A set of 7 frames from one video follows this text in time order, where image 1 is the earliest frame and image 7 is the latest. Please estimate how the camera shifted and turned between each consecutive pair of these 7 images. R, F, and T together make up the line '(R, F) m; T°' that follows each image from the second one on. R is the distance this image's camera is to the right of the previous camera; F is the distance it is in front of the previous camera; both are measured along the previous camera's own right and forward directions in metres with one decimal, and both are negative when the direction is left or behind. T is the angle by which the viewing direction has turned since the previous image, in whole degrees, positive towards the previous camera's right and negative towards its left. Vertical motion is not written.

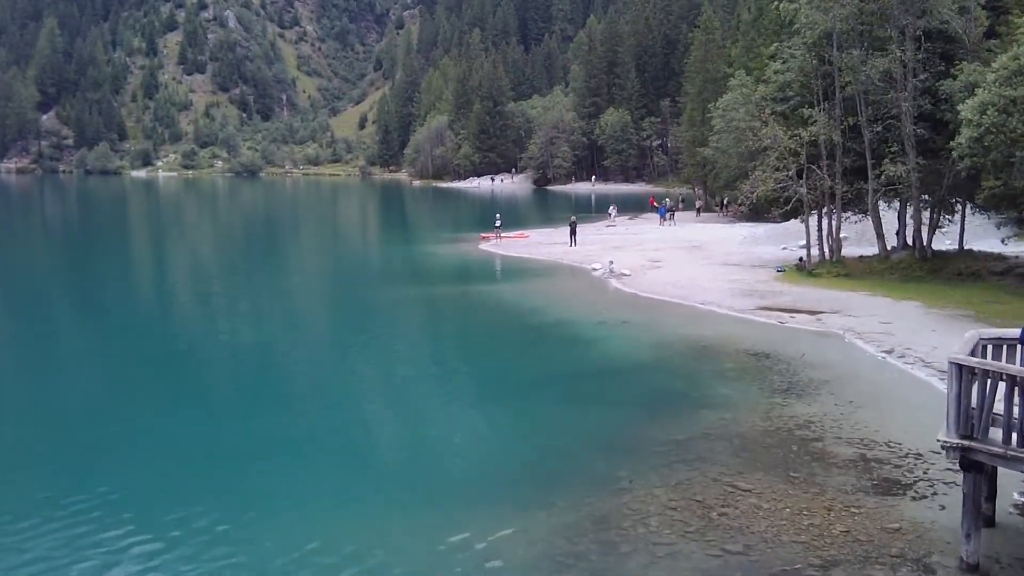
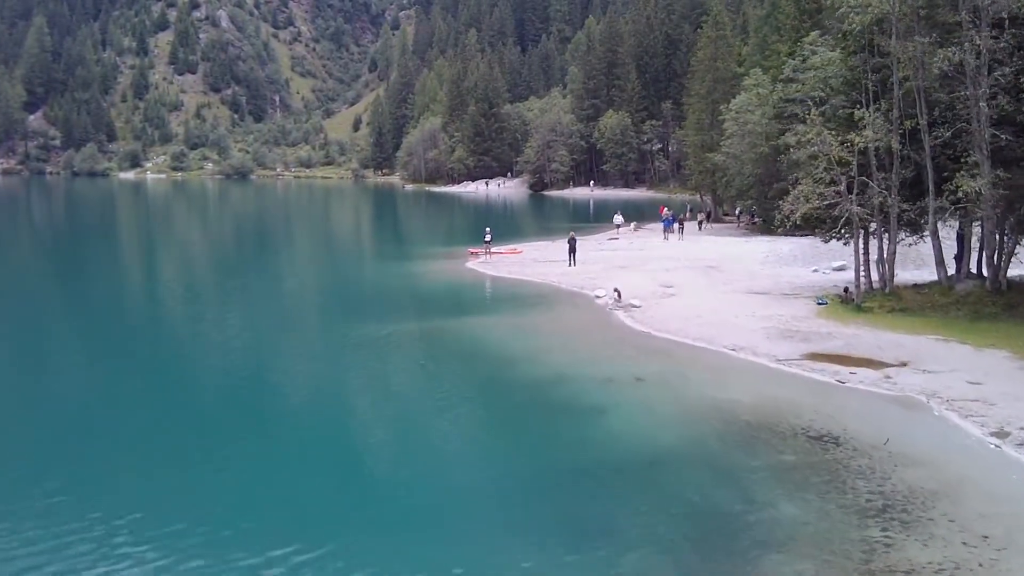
(+0.3, +6.3) m; 0°
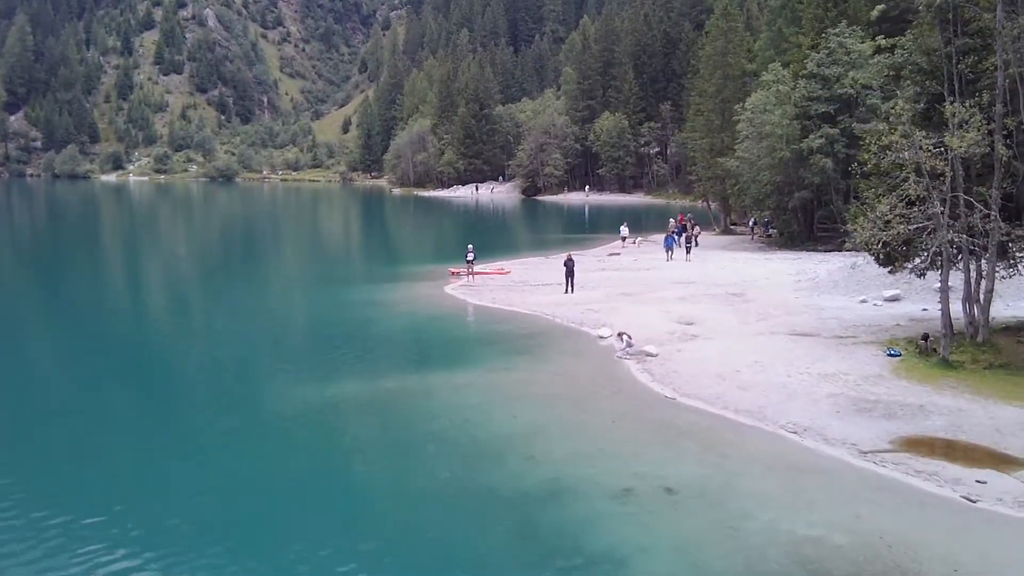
(+0.3, +7.1) m; 0°
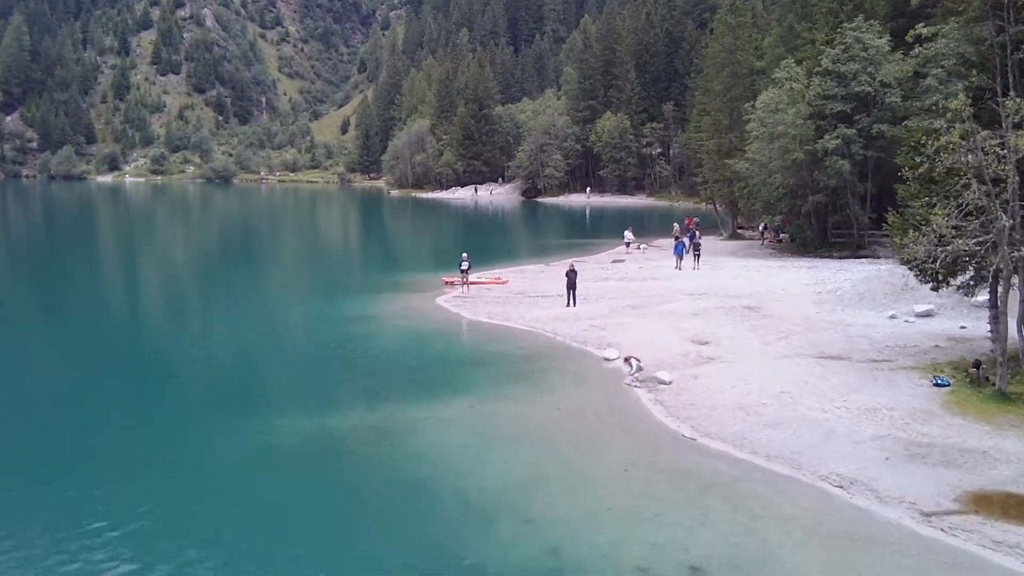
(+0.1, +2.9) m; 0°
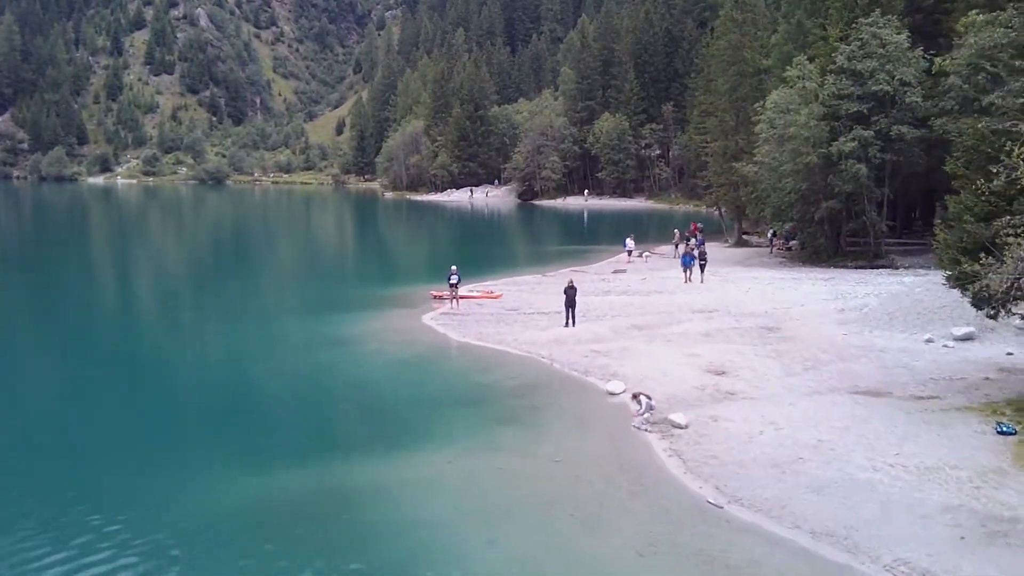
(+0.1, +3.2) m; 0°
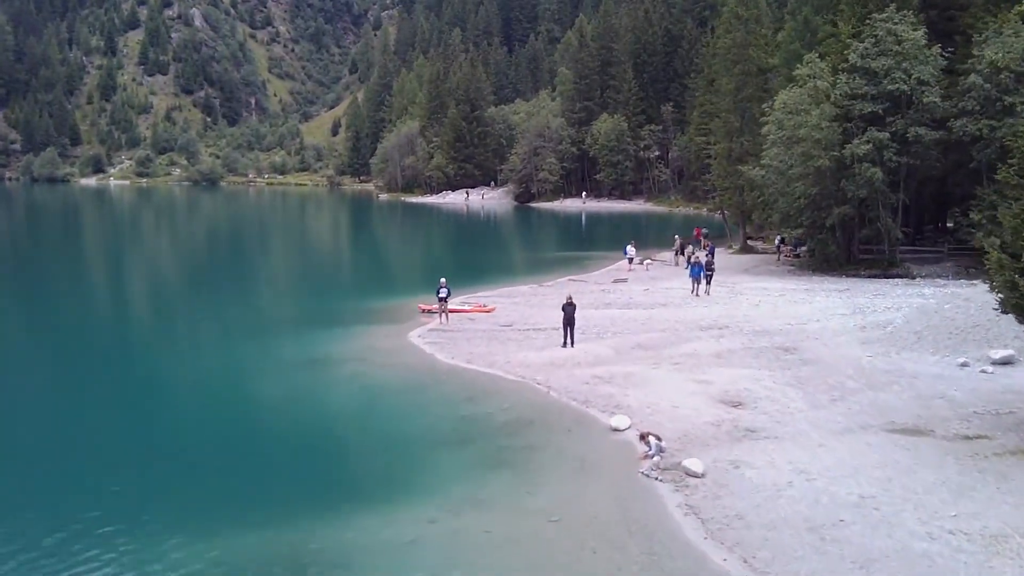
(+0.1, +2.6) m; 0°
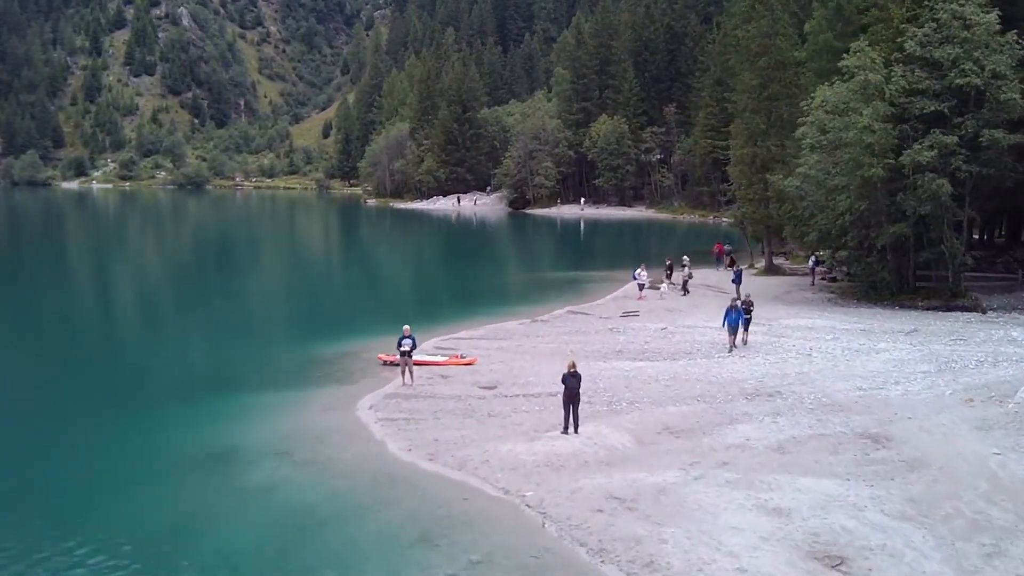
(+0.3, +7.9) m; 0°
